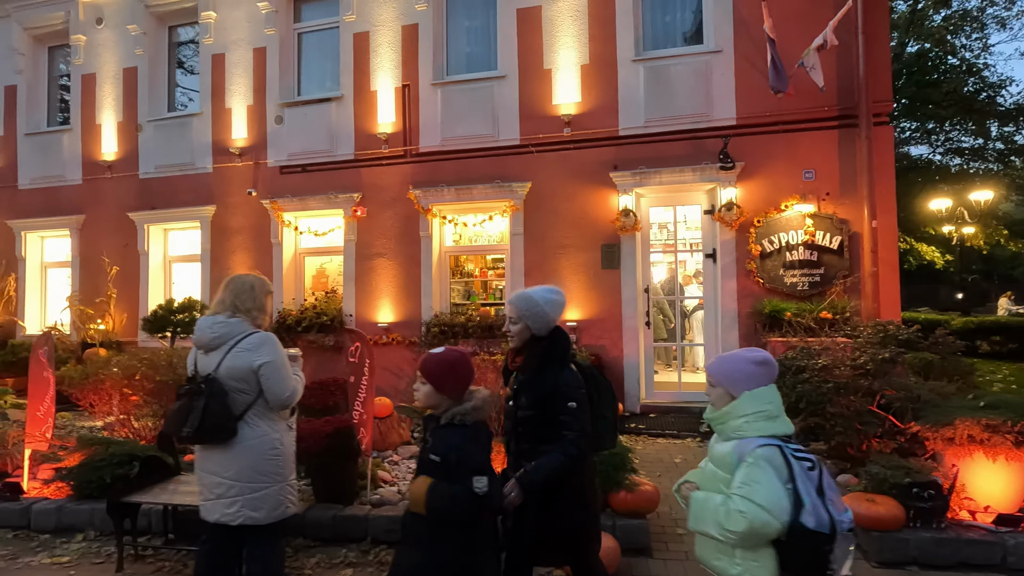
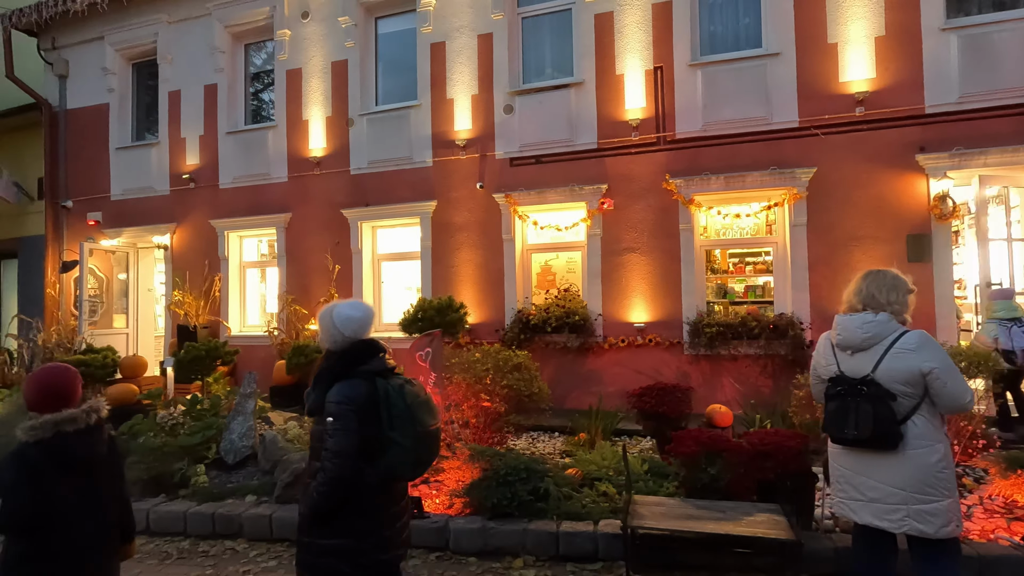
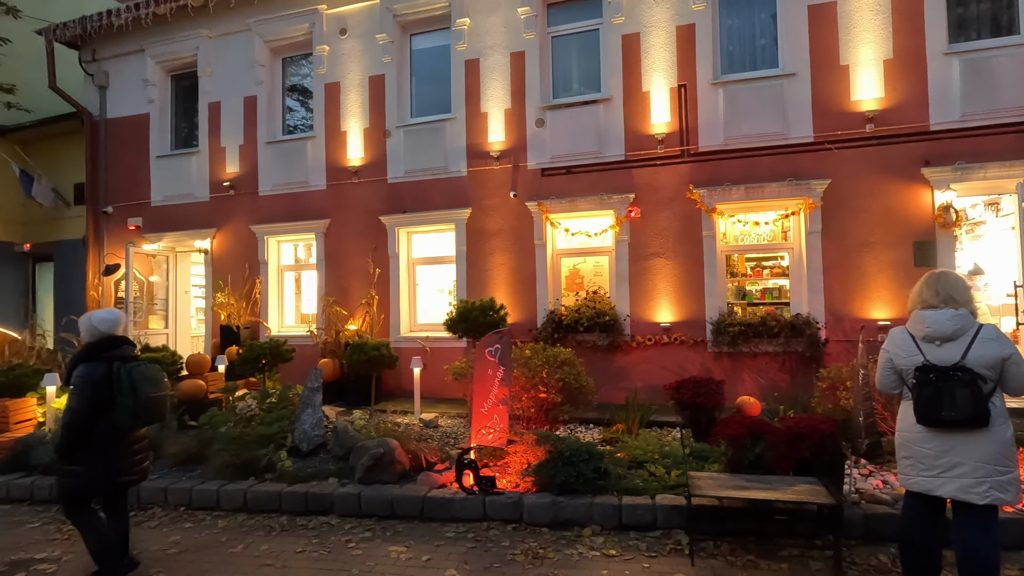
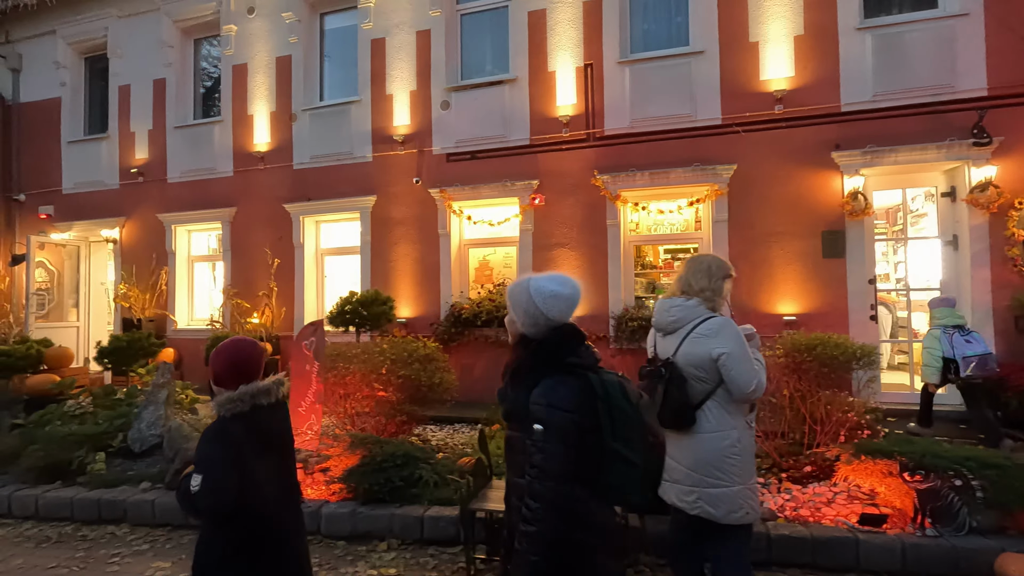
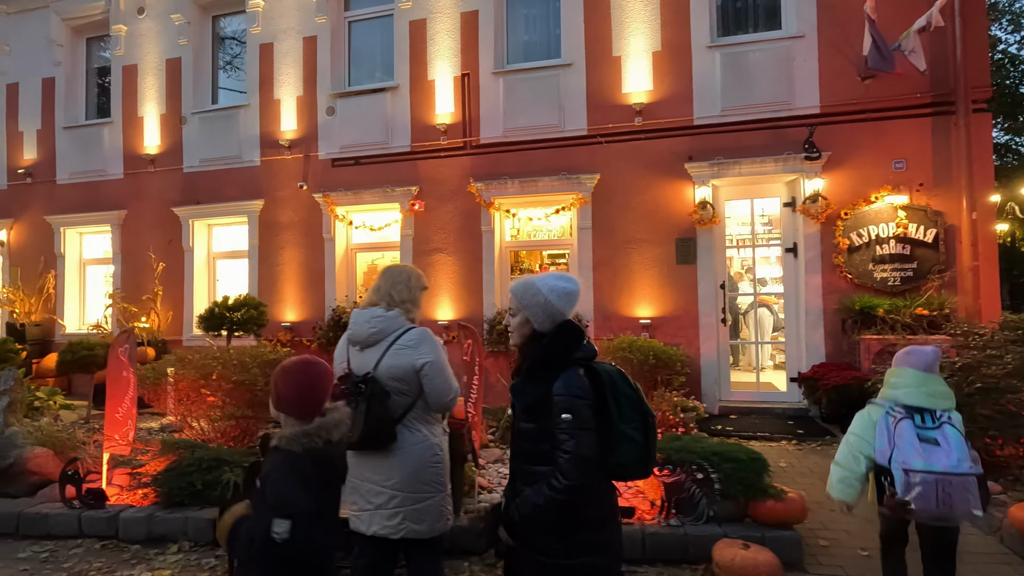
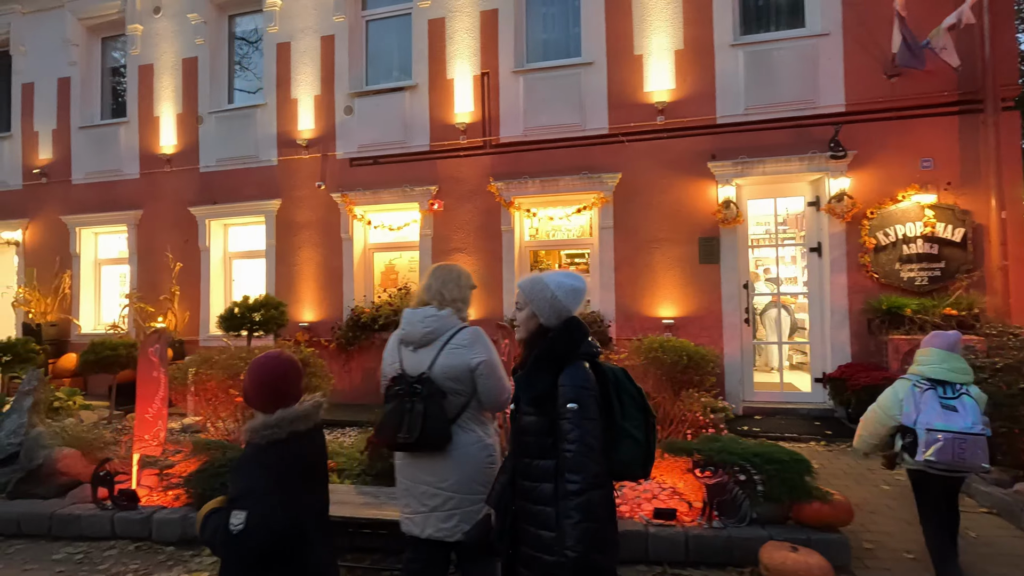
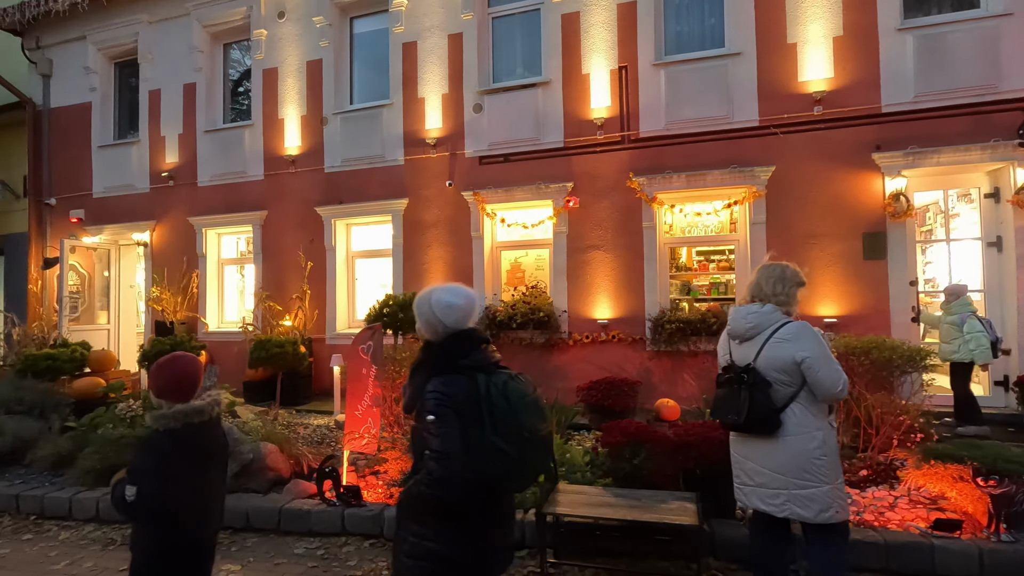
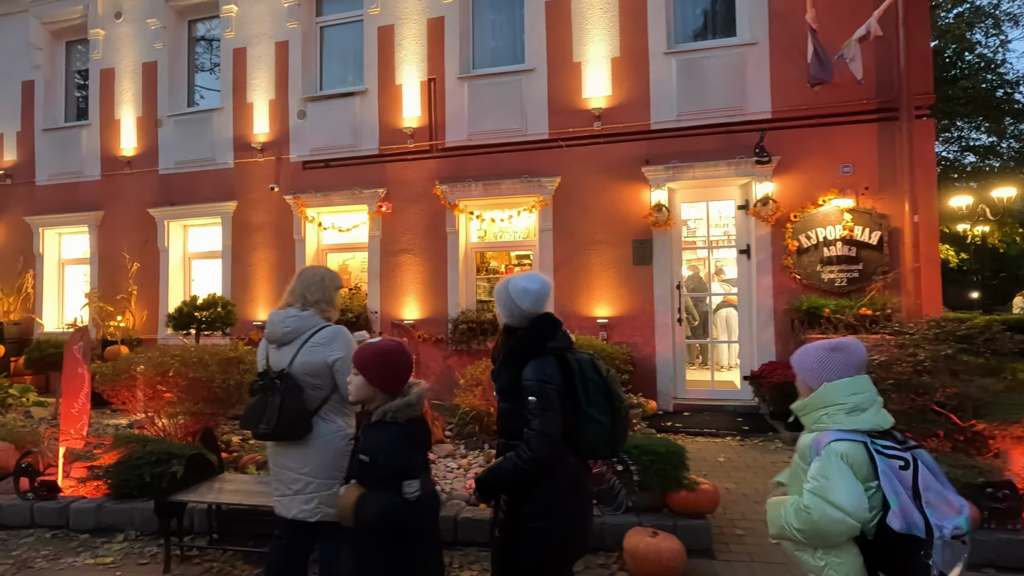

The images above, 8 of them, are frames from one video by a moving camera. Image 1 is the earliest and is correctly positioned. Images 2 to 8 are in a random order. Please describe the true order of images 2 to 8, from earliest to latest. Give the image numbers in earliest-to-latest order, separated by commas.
8, 5, 6, 4, 7, 2, 3
